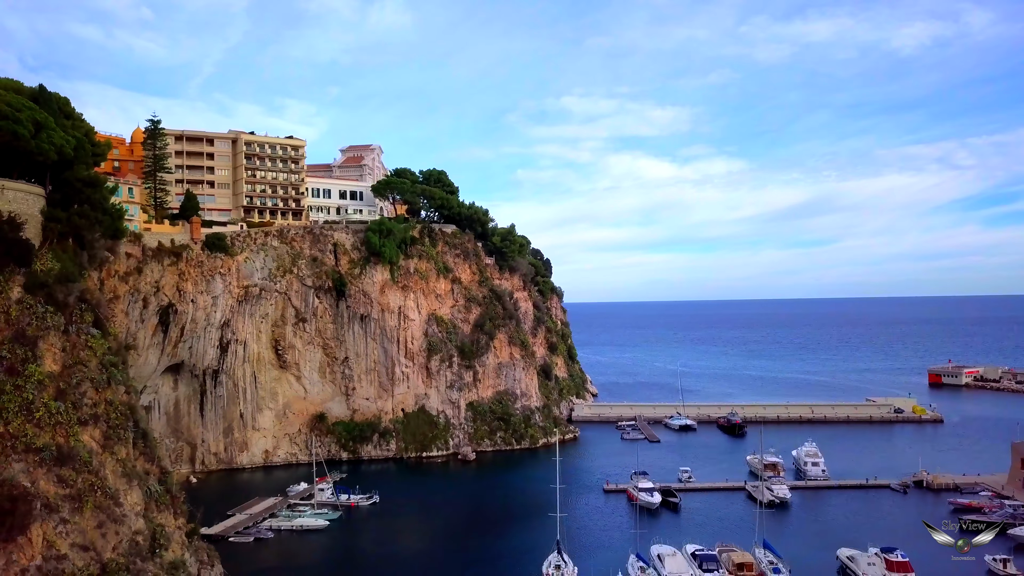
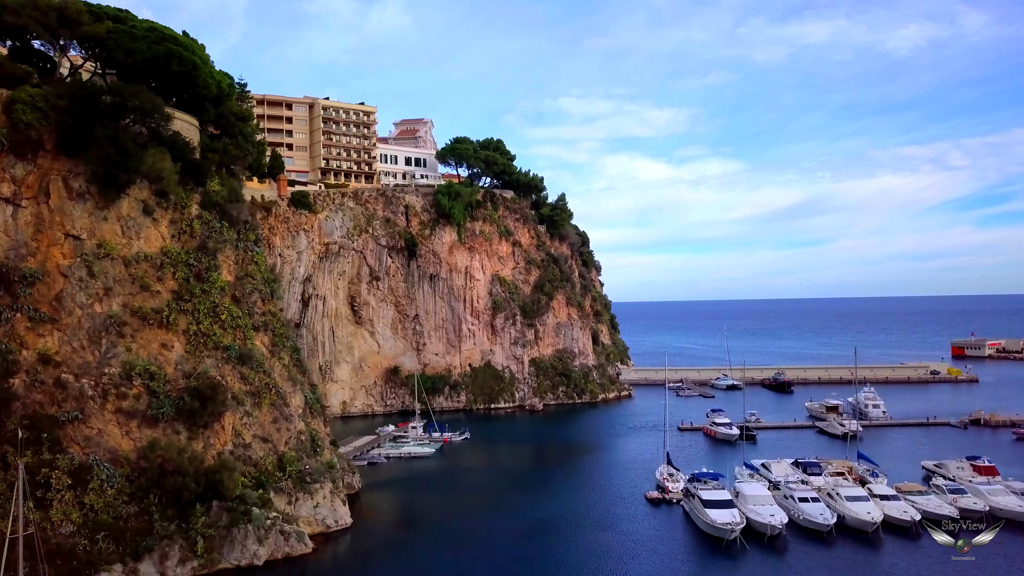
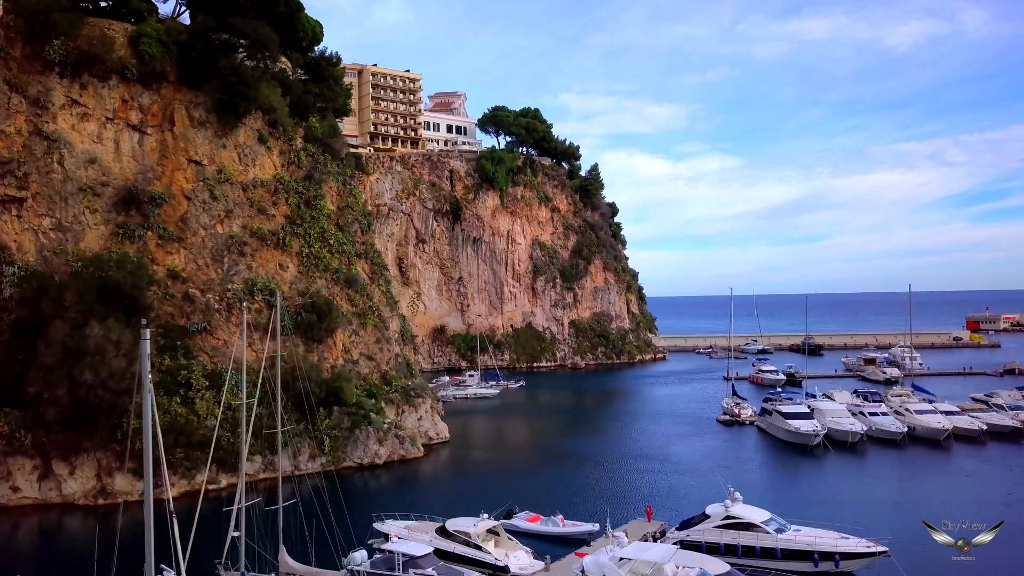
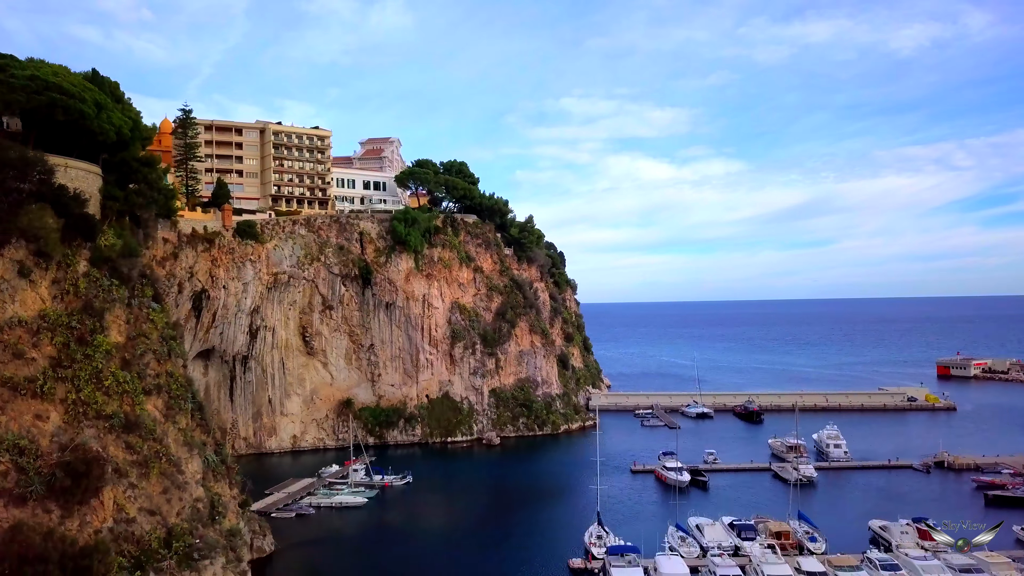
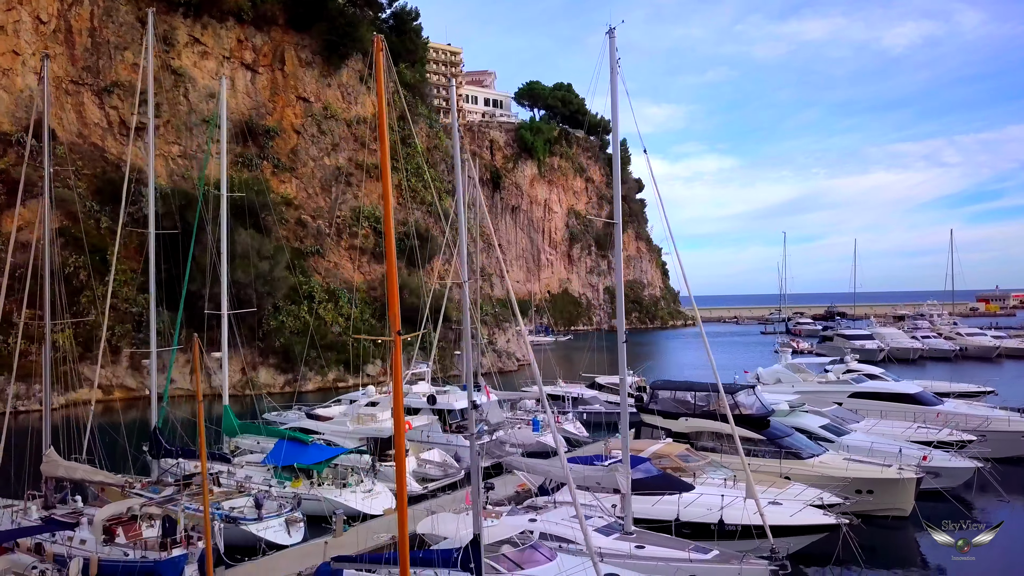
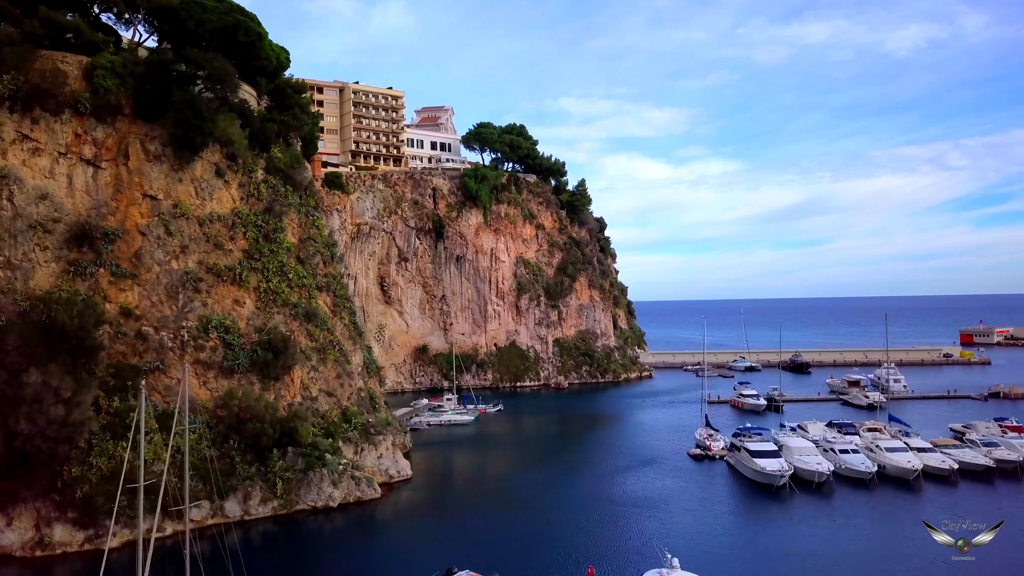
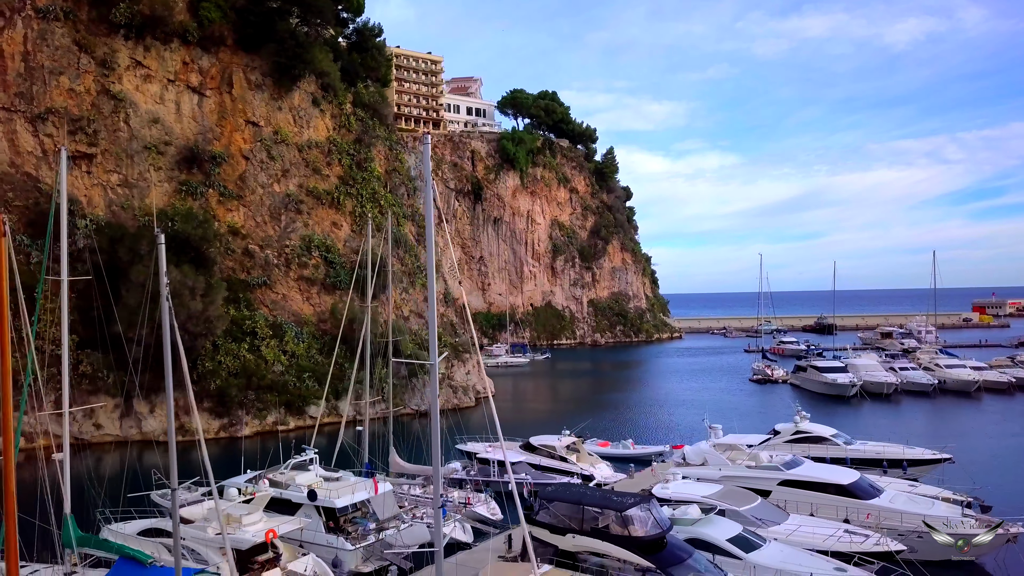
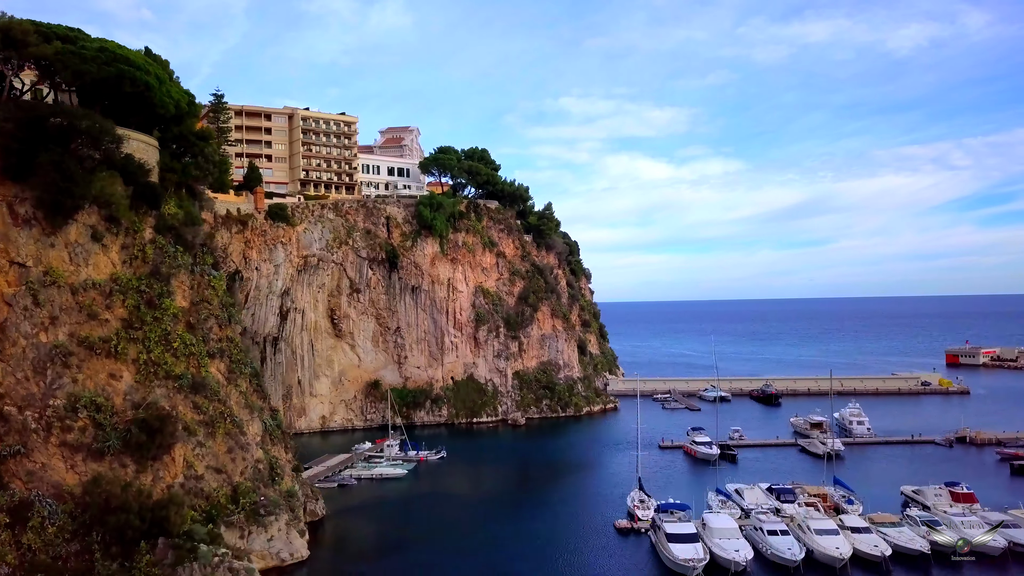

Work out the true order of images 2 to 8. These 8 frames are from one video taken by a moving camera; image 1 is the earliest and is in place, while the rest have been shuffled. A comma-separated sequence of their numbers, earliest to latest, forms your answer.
4, 8, 2, 6, 3, 7, 5
